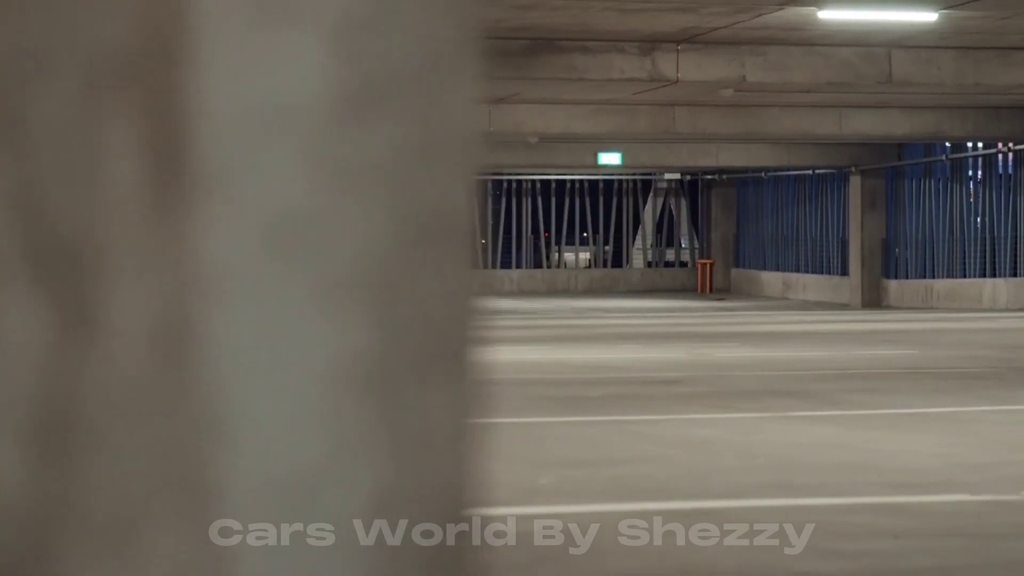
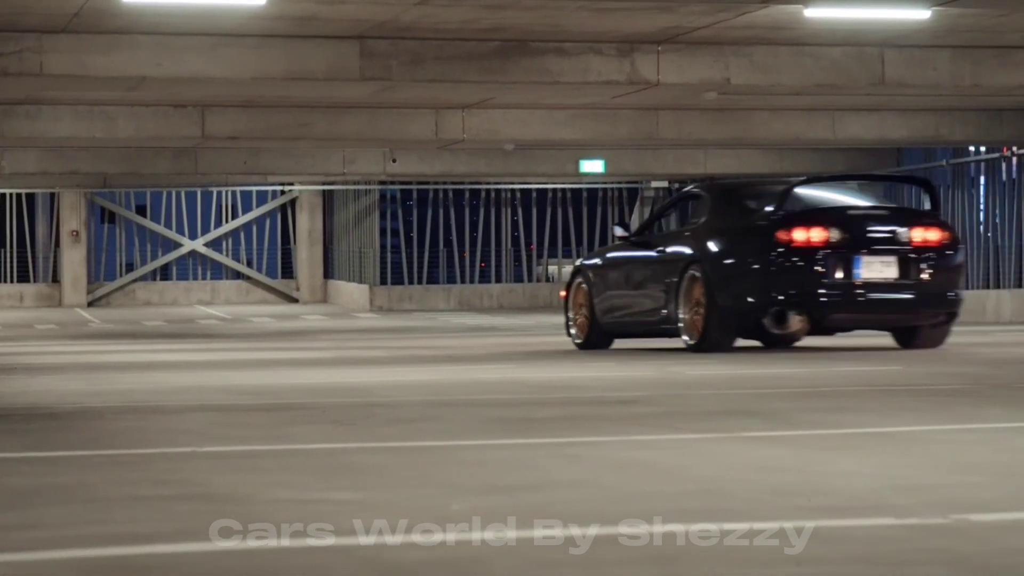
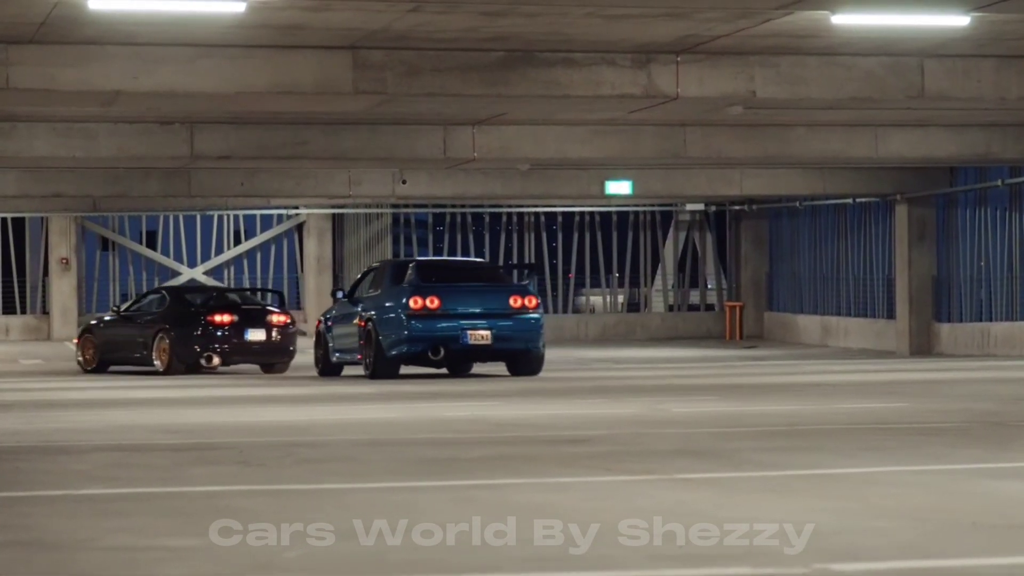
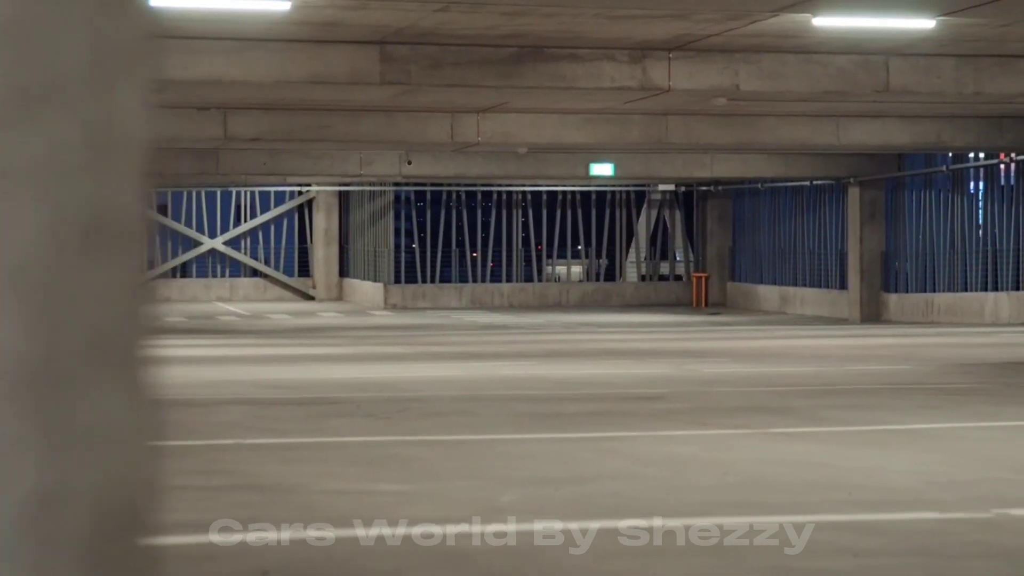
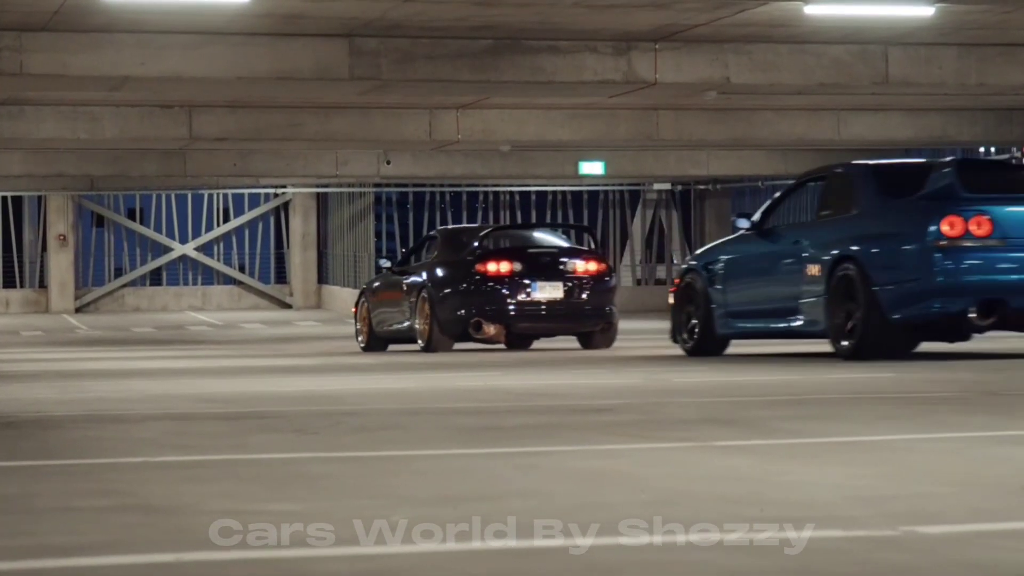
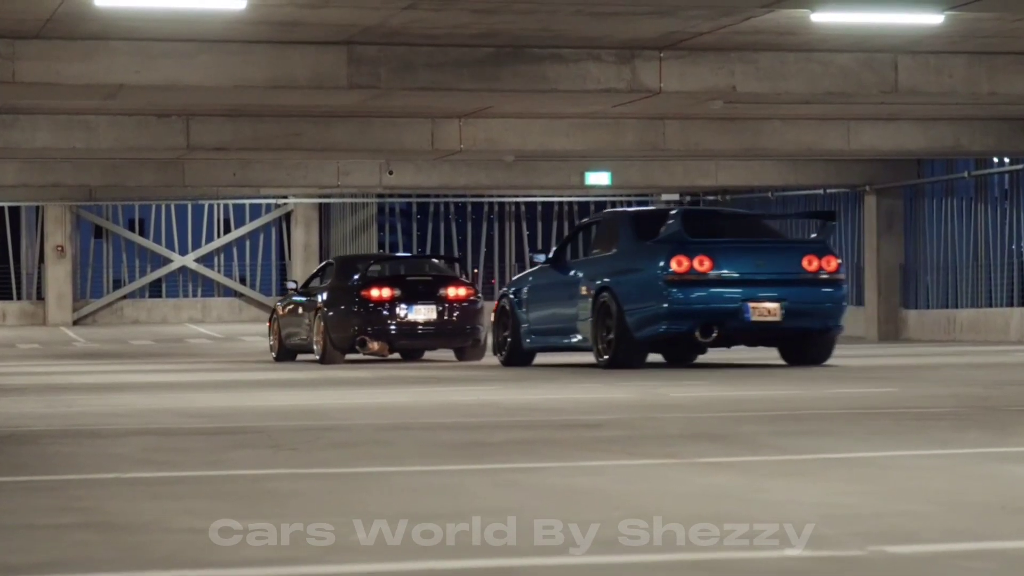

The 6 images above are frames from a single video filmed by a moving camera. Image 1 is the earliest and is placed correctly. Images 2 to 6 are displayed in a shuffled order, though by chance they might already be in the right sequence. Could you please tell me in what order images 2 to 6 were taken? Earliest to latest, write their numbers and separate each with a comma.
4, 2, 5, 6, 3
